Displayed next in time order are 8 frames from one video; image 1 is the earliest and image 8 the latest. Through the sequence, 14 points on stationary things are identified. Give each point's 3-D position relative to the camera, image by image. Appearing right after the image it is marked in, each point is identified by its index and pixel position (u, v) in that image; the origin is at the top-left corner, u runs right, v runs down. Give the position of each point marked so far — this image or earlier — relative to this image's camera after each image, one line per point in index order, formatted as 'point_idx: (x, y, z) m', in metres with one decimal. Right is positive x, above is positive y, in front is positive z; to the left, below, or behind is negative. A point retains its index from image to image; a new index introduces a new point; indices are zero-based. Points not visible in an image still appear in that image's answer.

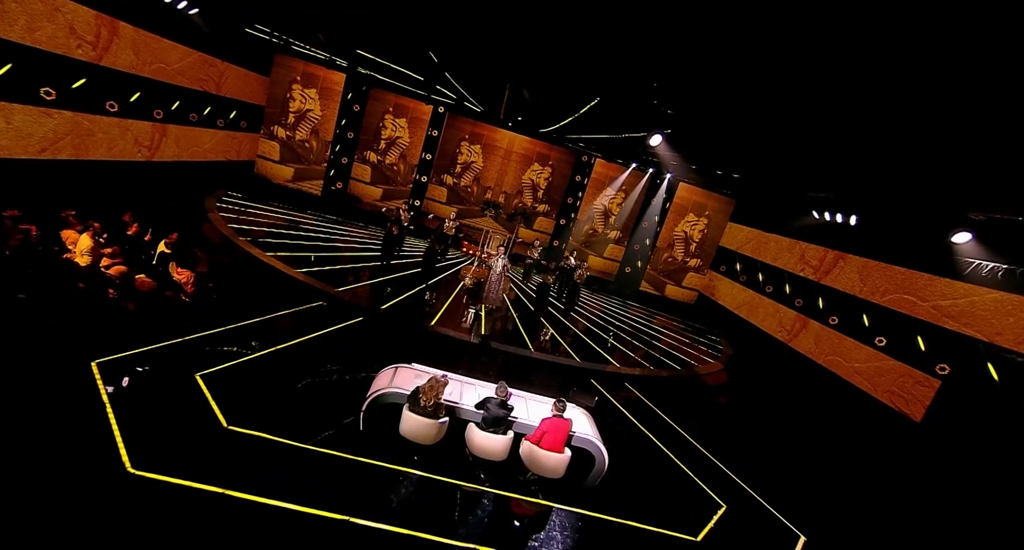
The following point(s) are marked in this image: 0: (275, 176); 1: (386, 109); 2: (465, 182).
0: (-4.7, +2.0, +8.4) m
1: (-2.5, +3.4, +8.6) m
2: (-1.0, +2.0, +9.2) m
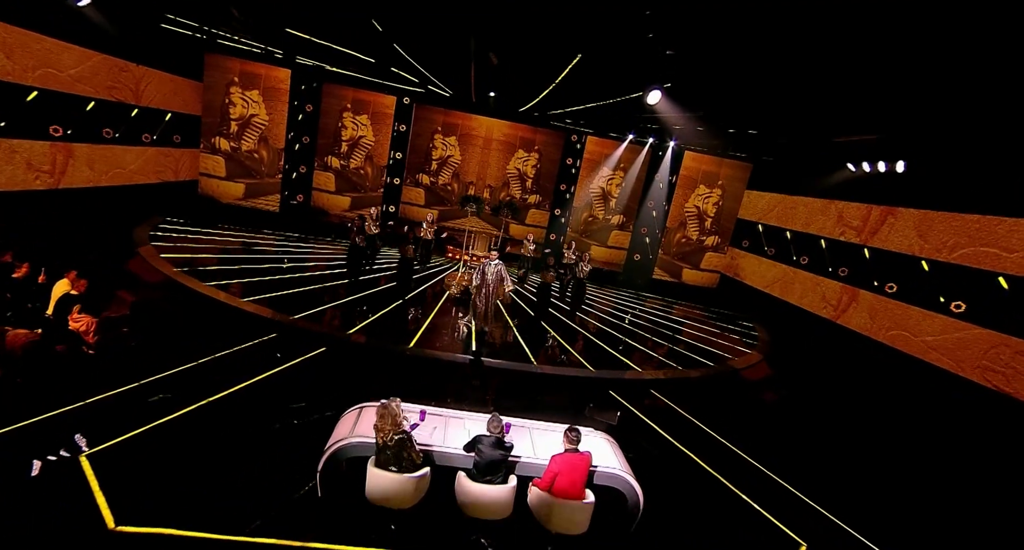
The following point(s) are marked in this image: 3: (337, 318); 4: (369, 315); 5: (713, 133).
0: (-5.0, +1.4, +7.4) m
1: (-3.0, +3.0, +7.6) m
2: (-1.3, +1.8, +8.3) m
3: (-2.0, -0.5, +5.2) m
4: (-1.7, -0.5, +5.3) m
5: (+2.7, +1.9, +5.8) m
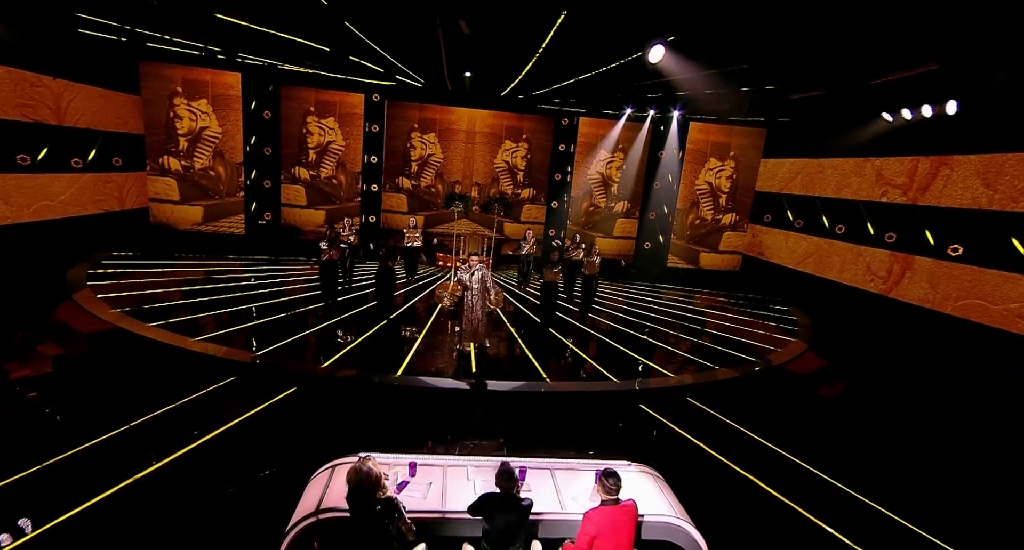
0: (-5.1, +0.8, +6.7) m
1: (-3.3, +2.7, +6.9) m
2: (-1.5, +1.6, +7.5) m
3: (-2.0, -0.7, +4.4) m
4: (-1.7, -0.7, +4.5) m
5: (+2.5, +2.1, +5.0) m
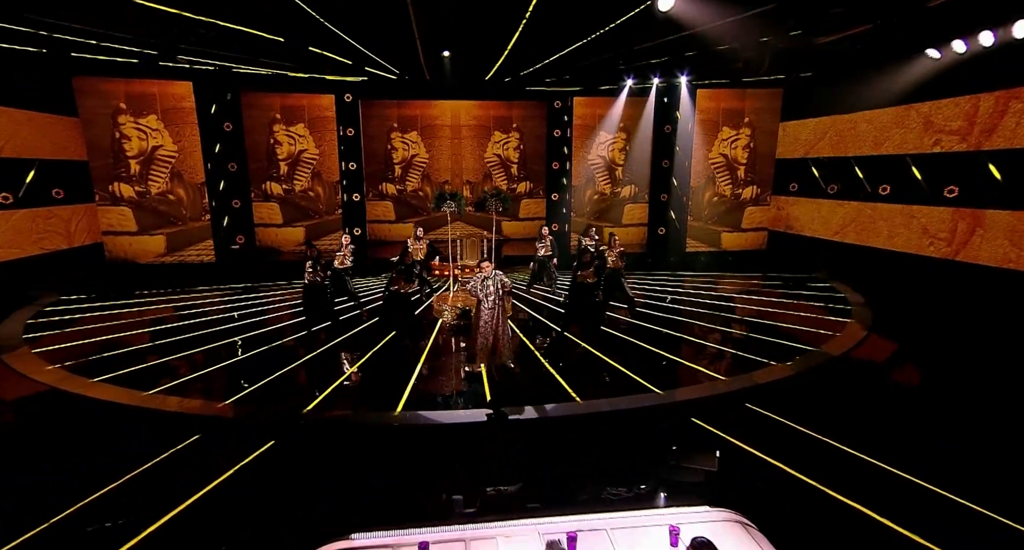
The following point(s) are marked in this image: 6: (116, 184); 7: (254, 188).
0: (-5.1, +0.3, +6.0) m
1: (-3.5, +2.3, +6.2) m
2: (-1.6, +1.4, +6.9) m
3: (-1.8, -0.9, +3.7) m
4: (-1.6, -0.9, +3.9) m
5: (+2.3, +2.3, +4.4) m
6: (-5.2, +1.2, +5.7) m
7: (-3.8, +1.3, +6.4) m
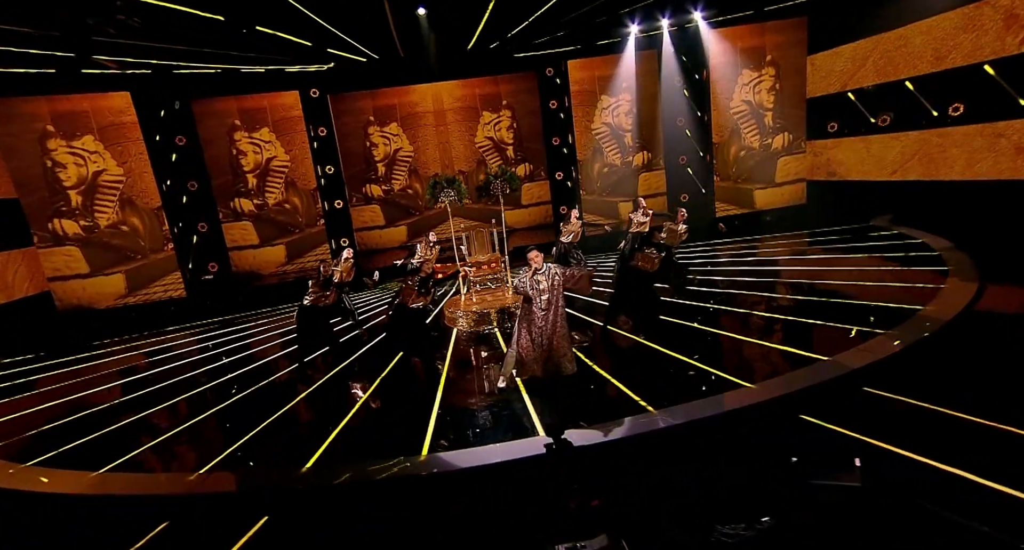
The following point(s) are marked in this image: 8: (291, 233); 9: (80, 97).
0: (-5.0, -0.3, +5.2) m
1: (-3.6, +1.9, +5.5) m
2: (-1.6, +1.3, +6.1) m
3: (-1.5, -1.1, +3.0) m
4: (-1.2, -1.0, +3.1) m
5: (+2.2, +2.7, +3.7) m
6: (-5.2, +0.6, +4.9) m
7: (-3.8, +0.9, +5.6) m
8: (-3.0, +0.6, +5.9) m
9: (-4.7, +1.9, +4.7) m
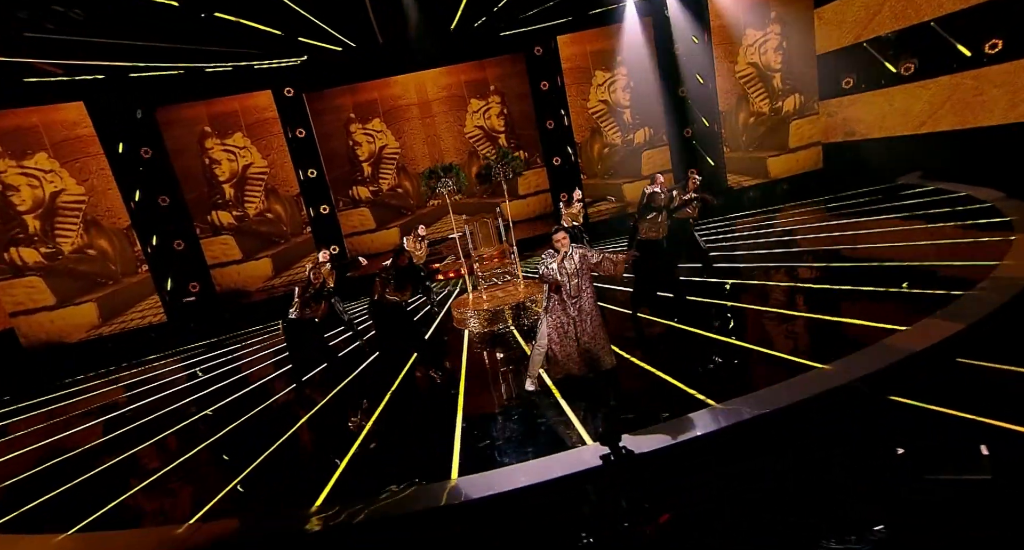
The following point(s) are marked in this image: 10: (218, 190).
0: (-4.8, -0.6, +4.8) m
1: (-3.6, +1.7, +5.0) m
2: (-1.6, +1.2, +5.7) m
3: (-1.3, -1.1, +2.6) m
4: (-1.1, -1.0, +2.8) m
5: (+2.1, +2.9, +3.3) m
6: (-5.1, +0.3, +4.5) m
7: (-3.8, +0.6, +5.2) m
8: (-3.0, +0.4, +5.4) m
9: (-4.8, +1.6, +4.3) m
10: (-3.5, +1.0, +5.2) m
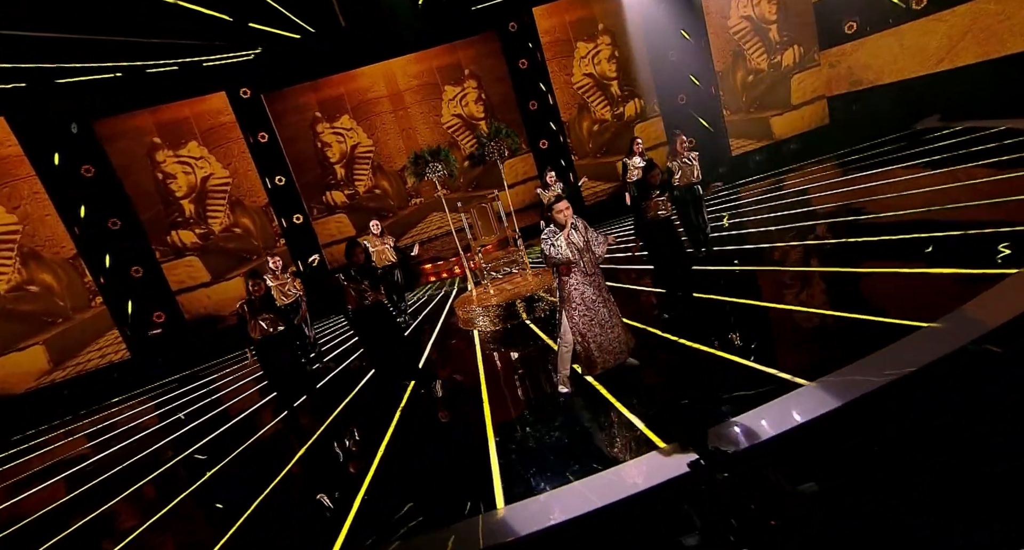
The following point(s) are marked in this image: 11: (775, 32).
0: (-4.8, -1.0, +4.2) m
1: (-3.8, +1.4, +4.5) m
2: (-1.8, +1.1, +5.3) m
3: (-1.1, -1.2, +2.2) m
4: (-0.9, -1.0, +2.3) m
5: (+1.8, +3.2, +3.0) m
6: (-5.1, -0.2, +3.9) m
7: (-3.8, +0.3, +4.6) m
8: (-3.0, +0.2, +4.9) m
9: (-4.9, +1.2, +3.7) m
10: (-3.6, +0.7, +4.7) m
11: (+2.9, +2.7, +4.9) m
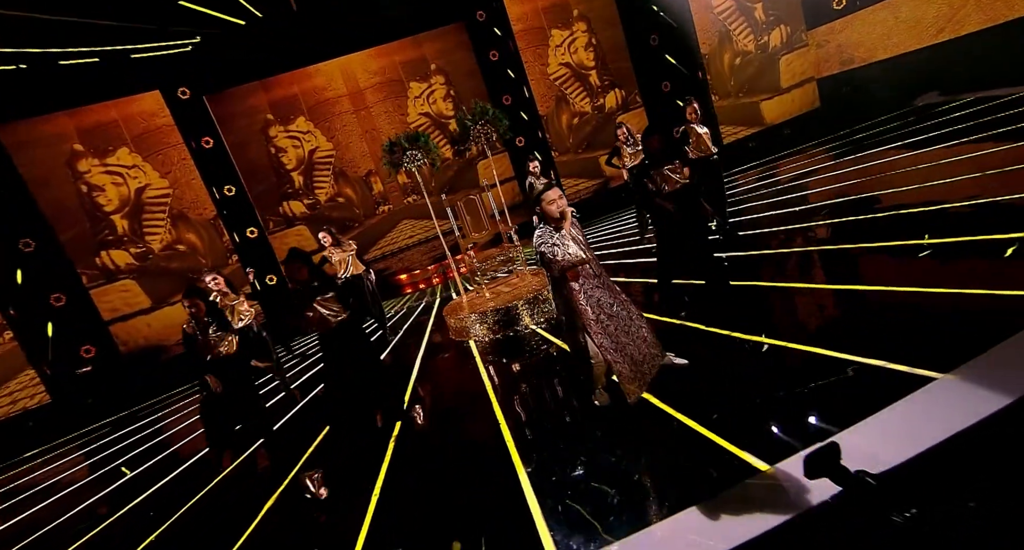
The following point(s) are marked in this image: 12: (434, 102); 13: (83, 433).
0: (-4.8, -1.3, +3.5) m
1: (-4.0, +1.1, +3.9) m
2: (-2.0, +0.9, +4.8) m
3: (-1.1, -1.2, +1.7) m
4: (-0.9, -1.1, +1.8) m
5: (+1.6, +3.2, +2.8) m
6: (-5.2, -0.5, +3.2) m
7: (-4.0, +0.1, +4.0) m
8: (-3.2, -0.1, +4.3) m
9: (-5.1, +0.9, +3.1) m
10: (-3.8, +0.5, +4.0) m
11: (+2.6, +2.8, +4.7) m
12: (-0.8, +2.0, +4.8) m
13: (-3.6, -1.3, +3.7) m
